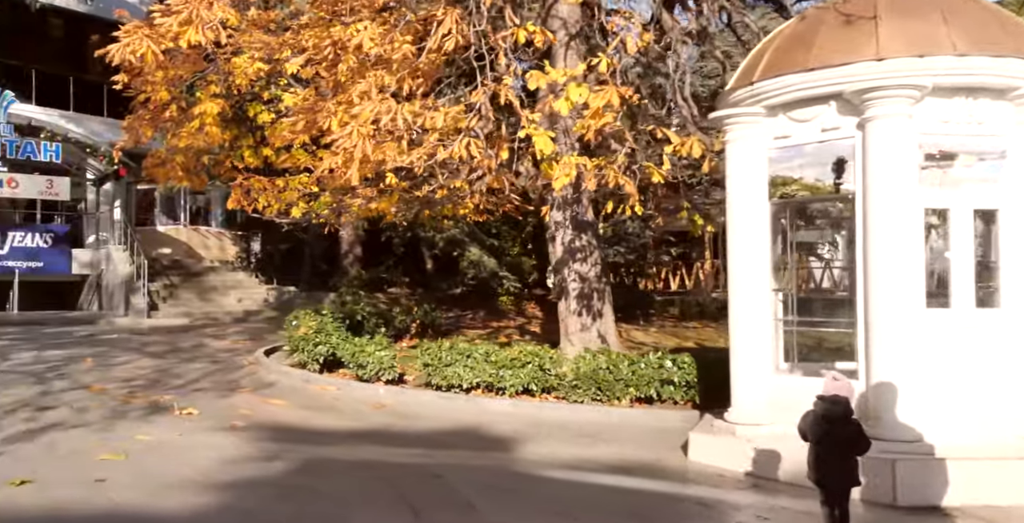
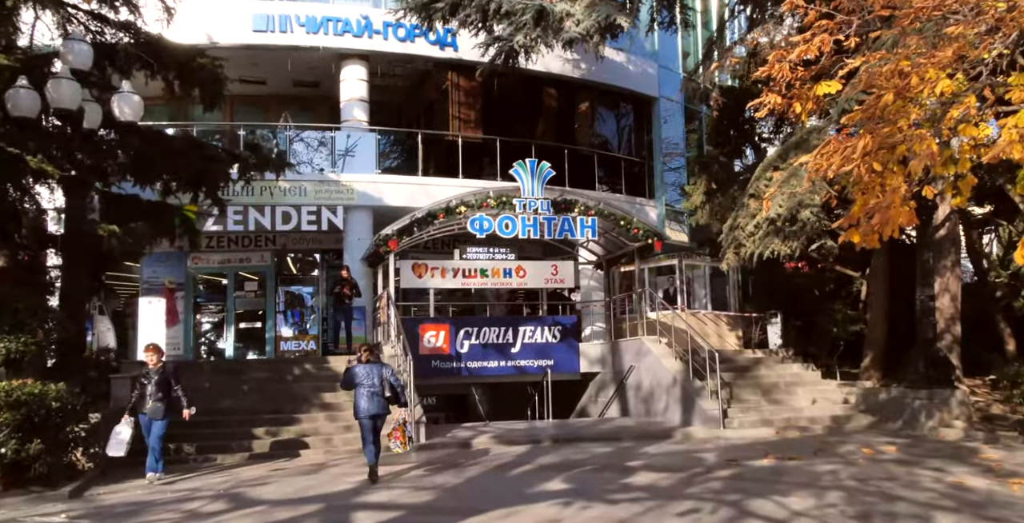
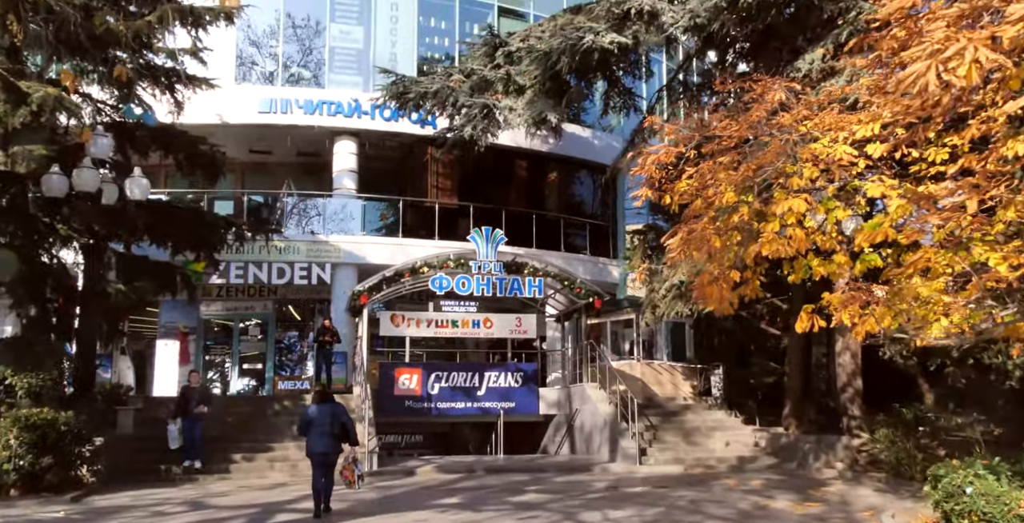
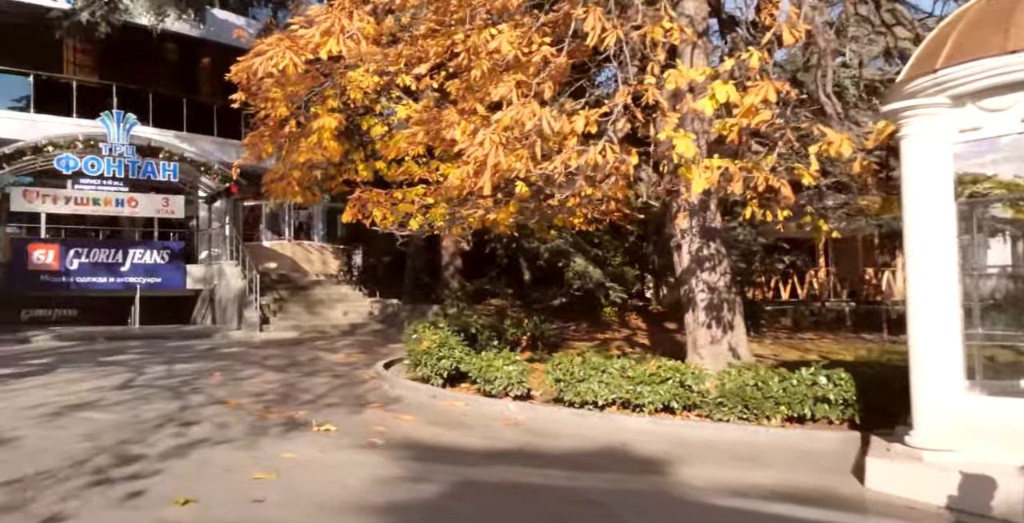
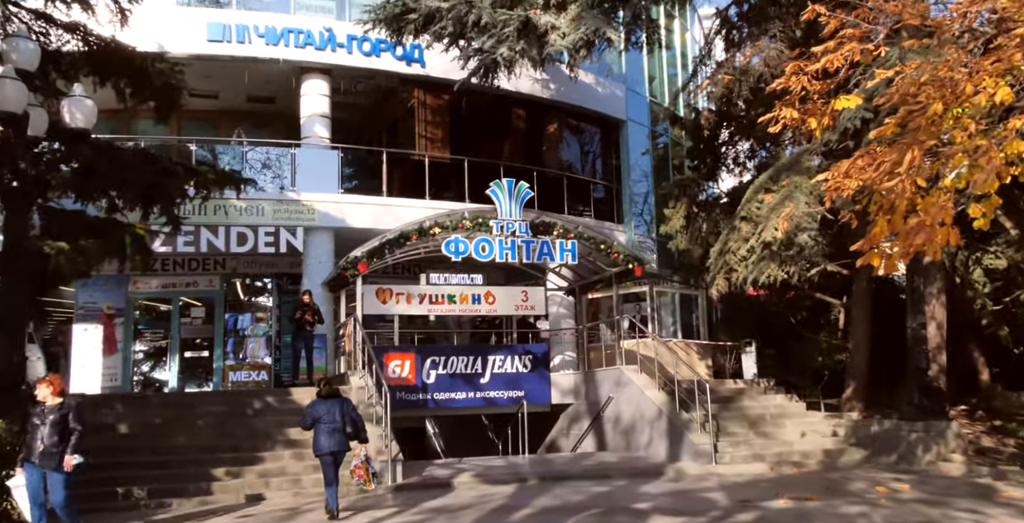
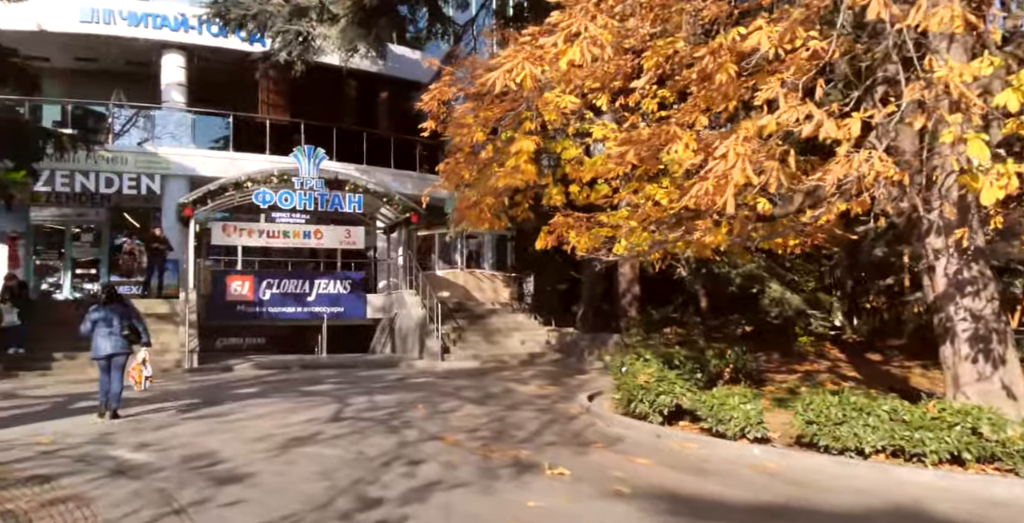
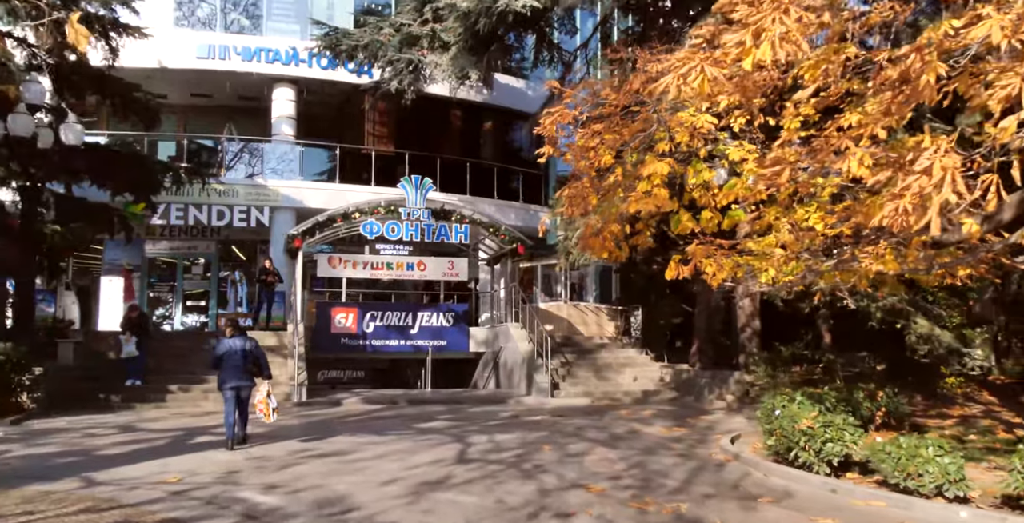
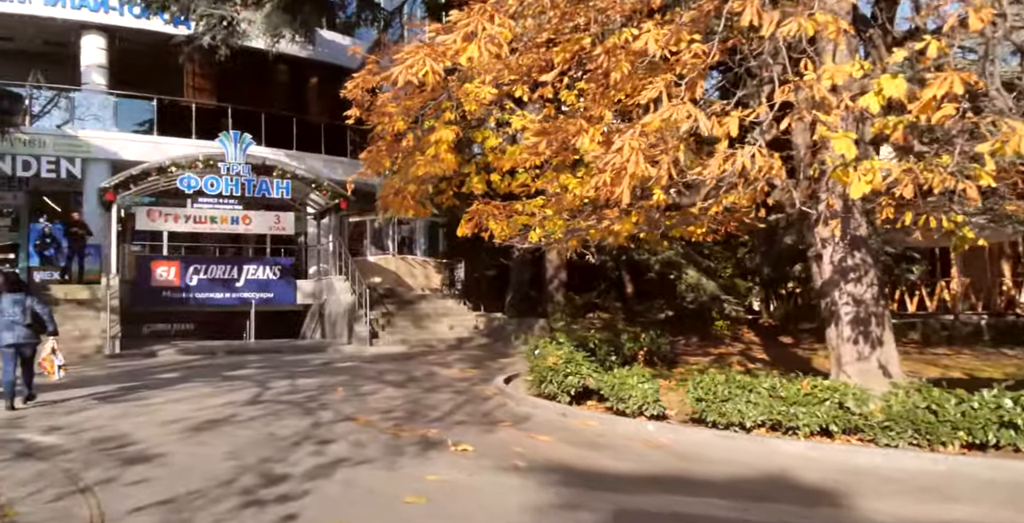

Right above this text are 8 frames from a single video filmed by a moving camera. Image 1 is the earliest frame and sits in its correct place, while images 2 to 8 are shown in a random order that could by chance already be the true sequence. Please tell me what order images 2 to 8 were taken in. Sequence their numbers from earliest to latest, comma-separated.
4, 8, 6, 7, 3, 2, 5
